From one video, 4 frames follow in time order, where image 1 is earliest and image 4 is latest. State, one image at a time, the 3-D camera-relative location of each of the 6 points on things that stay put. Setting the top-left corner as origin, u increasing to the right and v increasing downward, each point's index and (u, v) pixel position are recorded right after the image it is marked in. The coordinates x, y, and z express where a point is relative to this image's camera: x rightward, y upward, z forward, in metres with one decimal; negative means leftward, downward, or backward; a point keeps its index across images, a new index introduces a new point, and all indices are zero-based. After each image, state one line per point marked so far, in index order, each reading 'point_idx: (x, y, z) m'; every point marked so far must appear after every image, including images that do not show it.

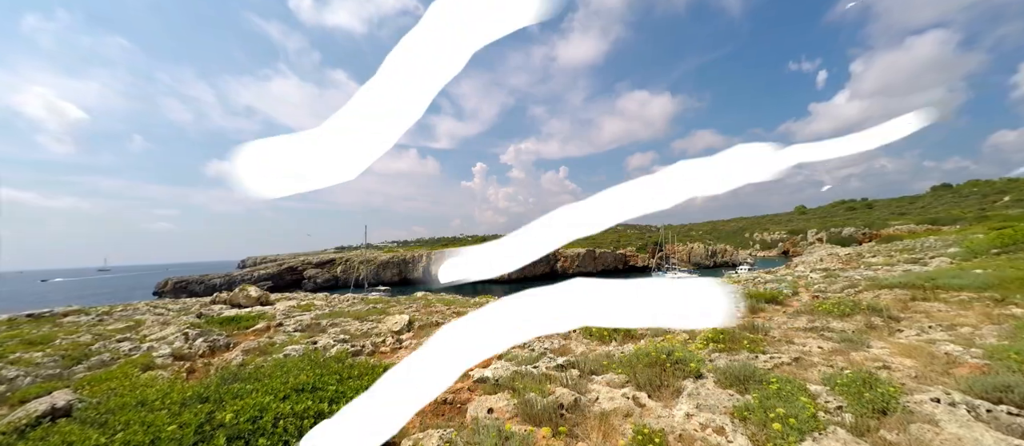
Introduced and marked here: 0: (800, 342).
0: (+5.5, -2.3, +6.6) m
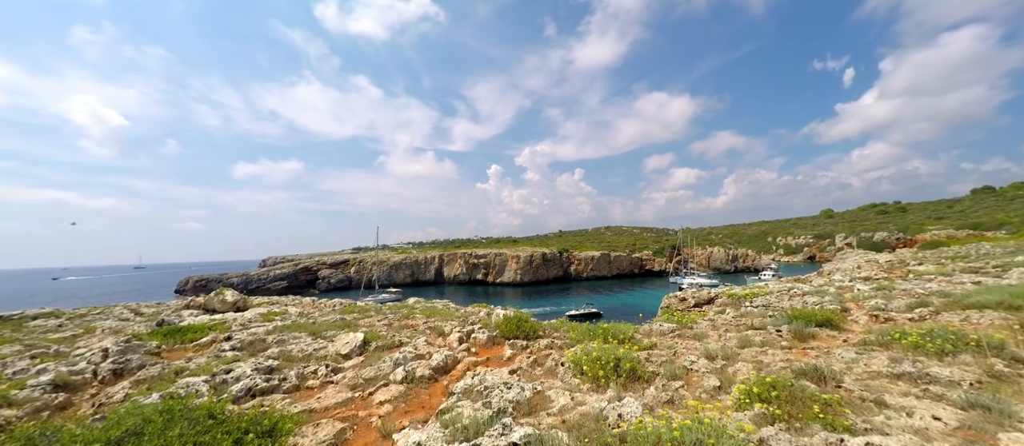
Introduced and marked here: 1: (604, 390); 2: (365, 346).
0: (+4.7, -2.3, +4.3) m
1: (+1.4, -2.6, +5.4) m
2: (-3.7, -3.1, +8.9) m
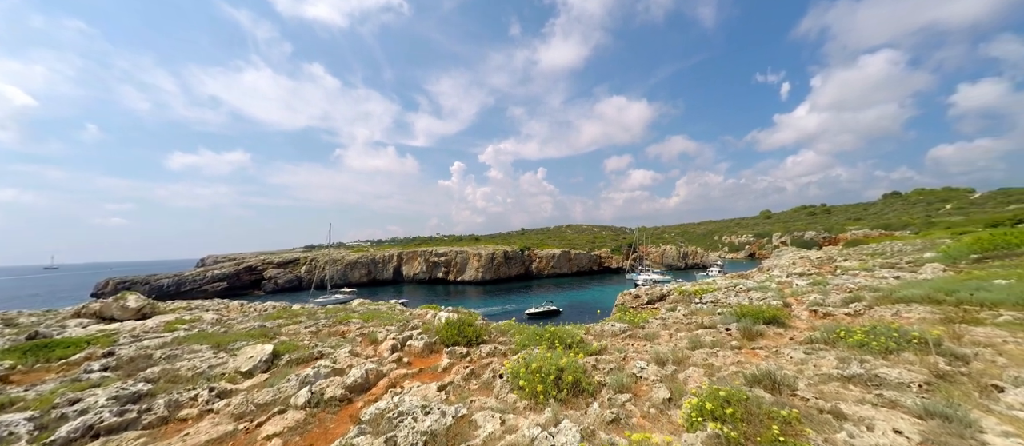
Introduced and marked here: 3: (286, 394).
0: (+3.8, -2.2, +3.8) m
1: (+0.4, -2.5, +4.6) m
2: (-5.1, -3.0, +7.5) m
3: (-3.7, -2.8, +5.8) m
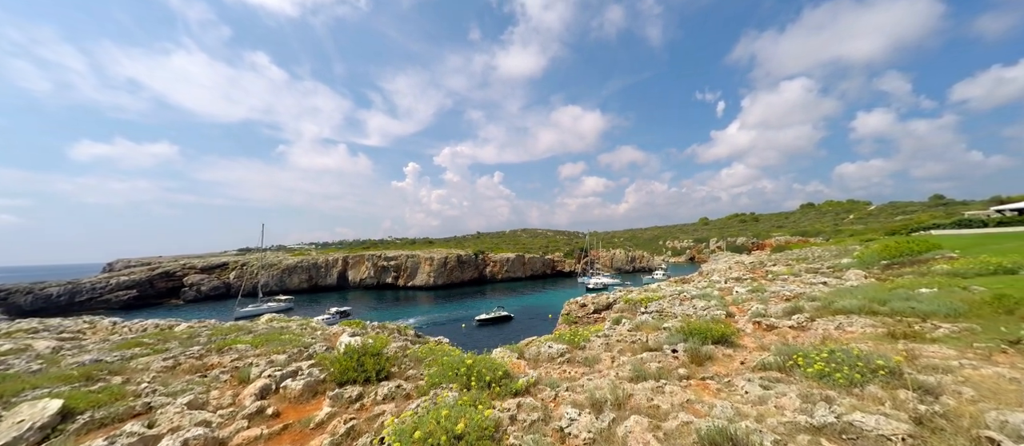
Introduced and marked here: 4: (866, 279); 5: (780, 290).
0: (+2.6, -2.3, +2.7) m
1: (-0.9, -2.6, +3.0) m
2: (-6.7, -3.0, +5.2) m
3: (-5.1, -2.8, +3.7) m
4: (+16.7, -2.6, +16.5) m
5: (+12.9, -3.2, +16.8) m
